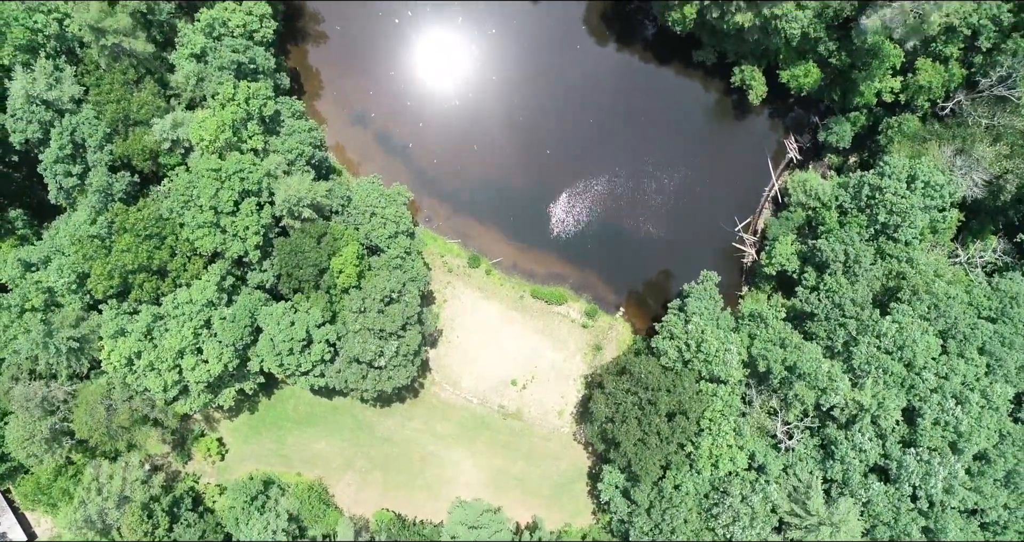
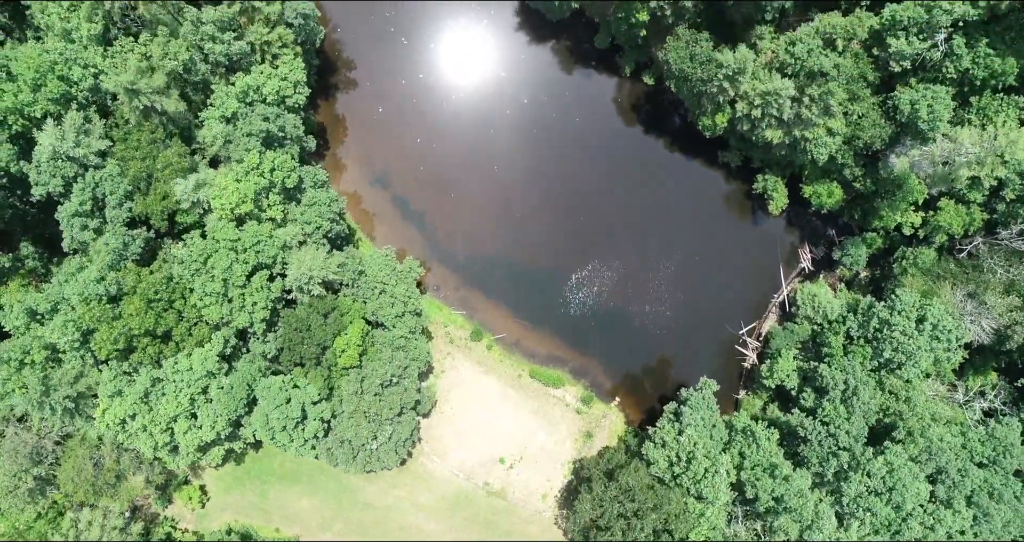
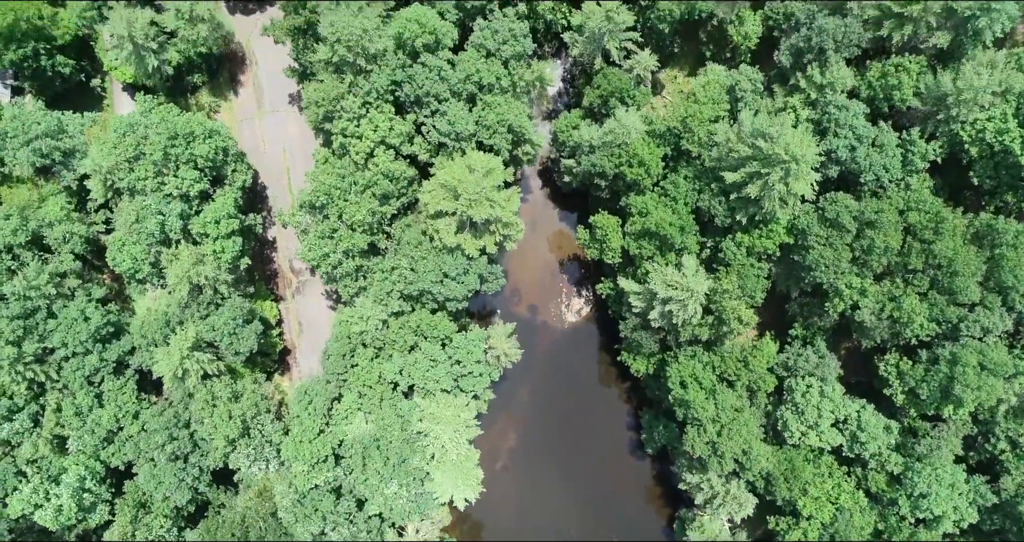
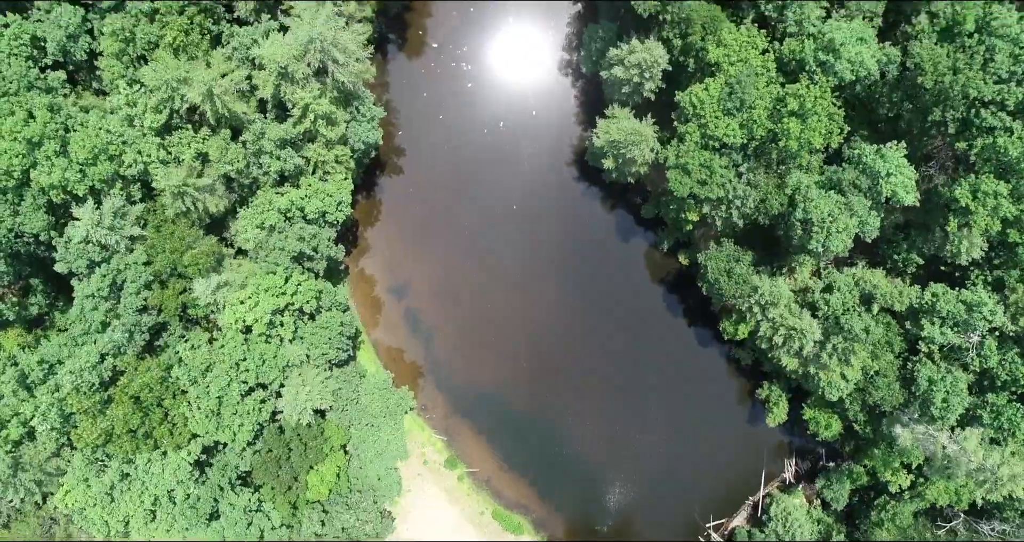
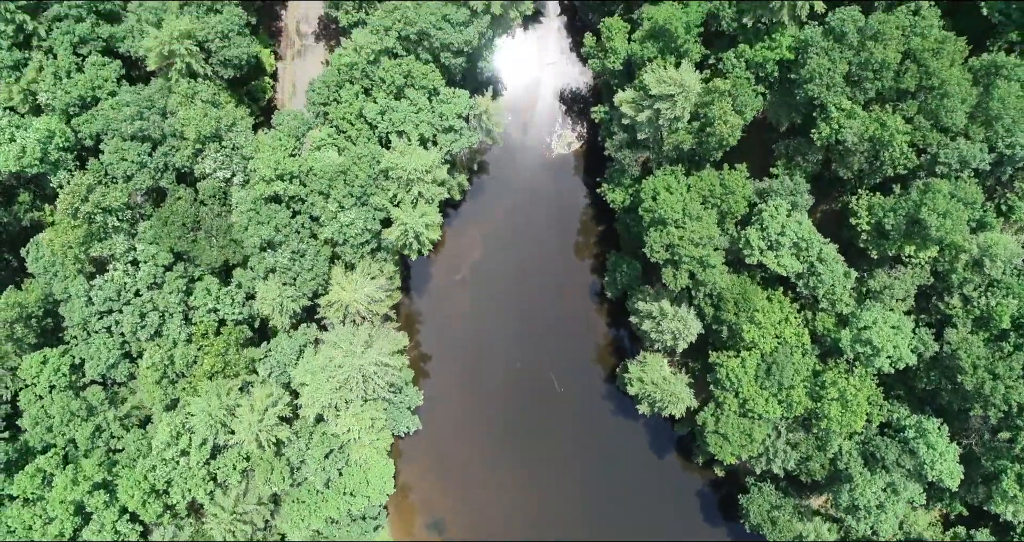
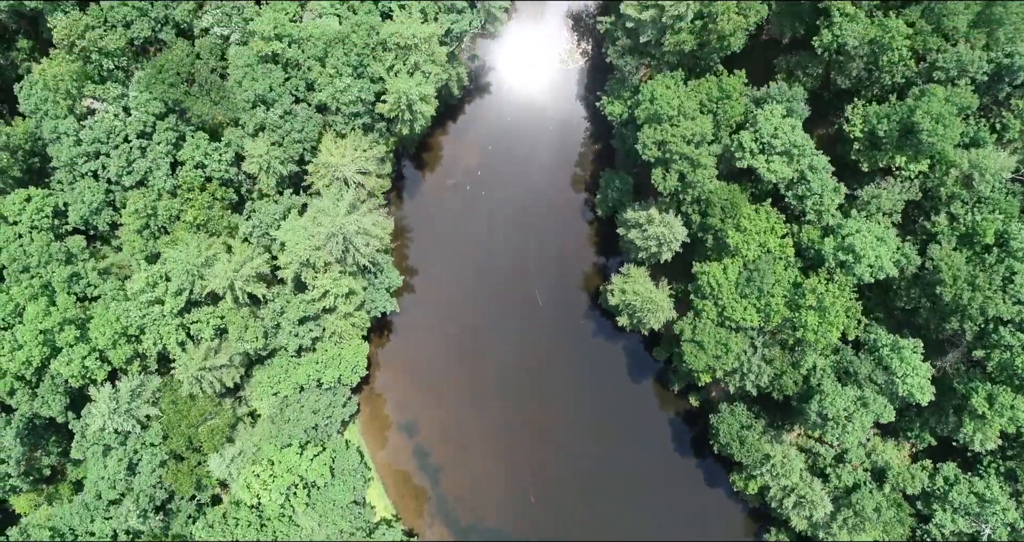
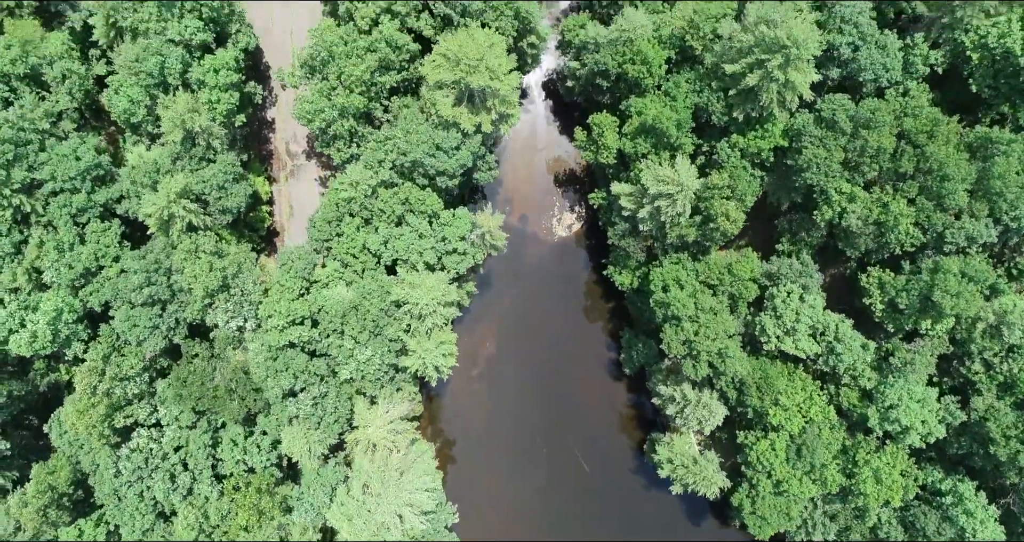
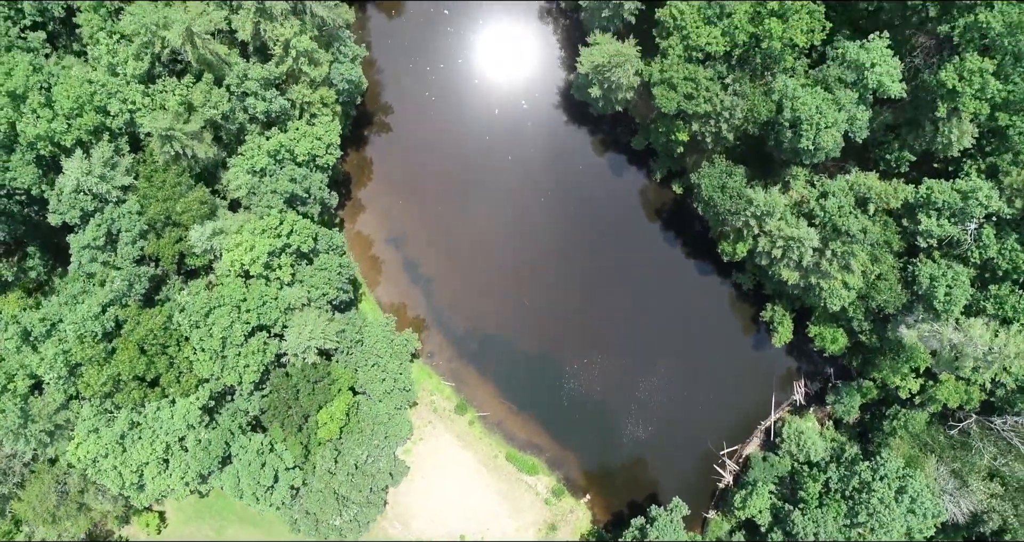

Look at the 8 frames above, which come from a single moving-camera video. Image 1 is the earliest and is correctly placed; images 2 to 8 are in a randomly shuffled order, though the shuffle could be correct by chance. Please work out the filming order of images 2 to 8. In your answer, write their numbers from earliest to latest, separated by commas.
2, 8, 4, 6, 5, 7, 3
